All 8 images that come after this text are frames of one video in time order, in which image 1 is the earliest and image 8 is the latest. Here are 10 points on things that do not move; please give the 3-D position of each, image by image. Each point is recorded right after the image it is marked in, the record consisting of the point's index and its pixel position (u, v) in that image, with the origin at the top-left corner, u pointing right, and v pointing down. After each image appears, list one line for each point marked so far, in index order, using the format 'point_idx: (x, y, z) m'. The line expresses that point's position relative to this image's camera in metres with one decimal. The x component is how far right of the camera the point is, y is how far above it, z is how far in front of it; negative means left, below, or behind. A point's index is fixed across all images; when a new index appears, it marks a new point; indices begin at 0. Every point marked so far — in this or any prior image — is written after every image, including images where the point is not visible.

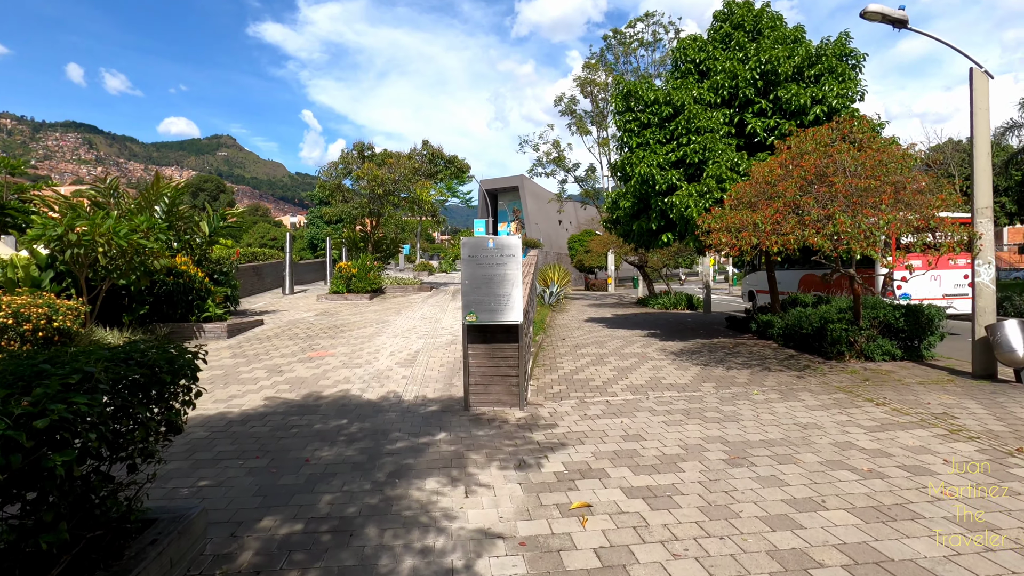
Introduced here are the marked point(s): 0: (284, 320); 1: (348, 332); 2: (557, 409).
0: (-6.1, -0.8, +14.2) m
1: (-3.8, -1.0, +12.3) m
2: (+0.6, -1.5, +6.7) m
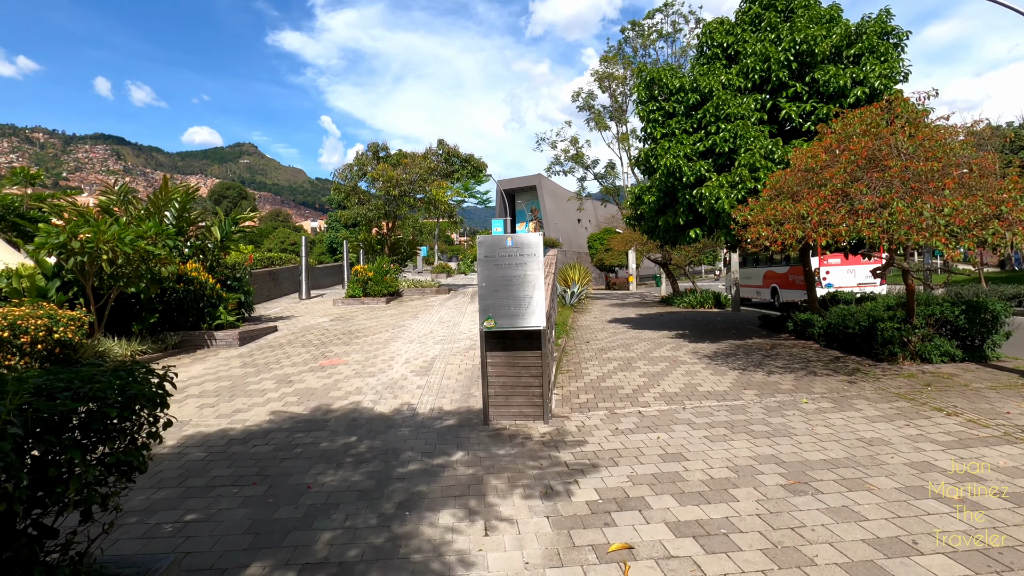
0: (-5.5, -1.0, +13.8) m
1: (-3.3, -1.1, +11.9) m
2: (+0.8, -1.6, +6.1) m
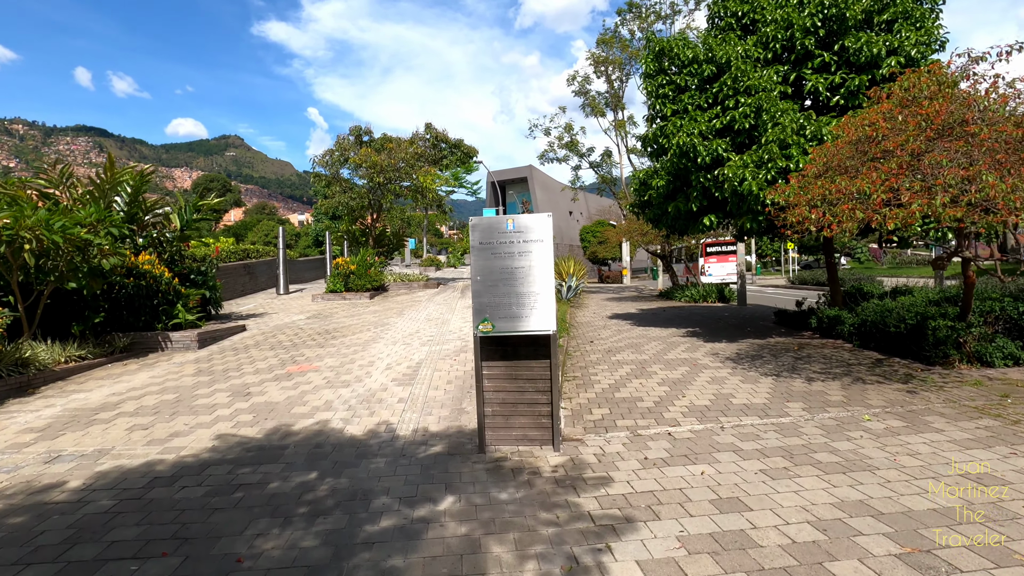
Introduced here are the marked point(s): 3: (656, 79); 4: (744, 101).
0: (-5.7, -0.9, +12.5) m
1: (-3.4, -1.0, +10.6) m
2: (+0.9, -1.5, +5.0) m
3: (+3.0, +4.4, +11.1) m
4: (+4.2, +3.4, +9.6) m
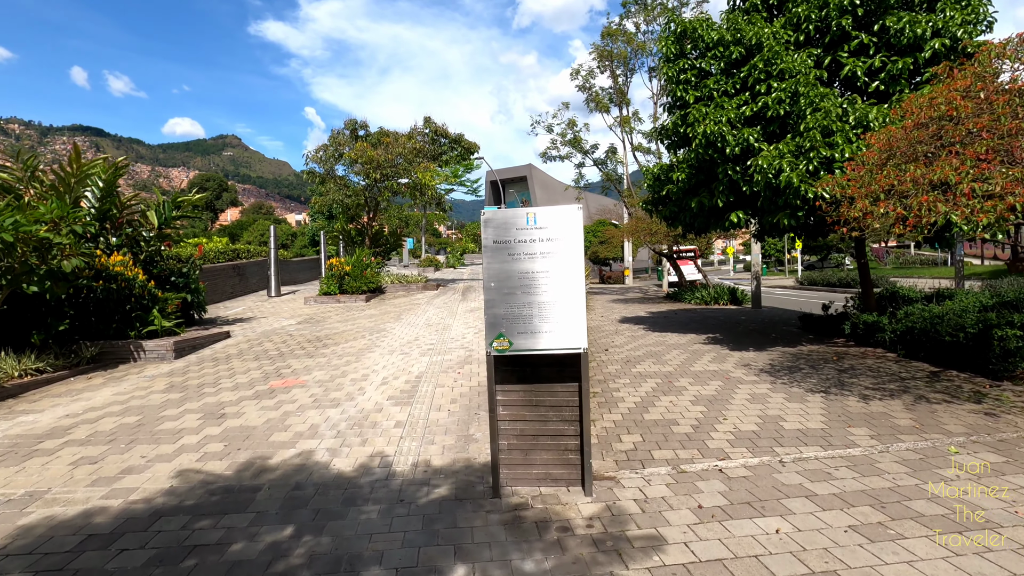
0: (-5.5, -0.9, +11.6) m
1: (-3.3, -1.1, +9.7) m
2: (+1.0, -1.6, +4.1) m
3: (+3.2, +4.3, +10.2) m
4: (+4.3, +3.3, +8.7) m
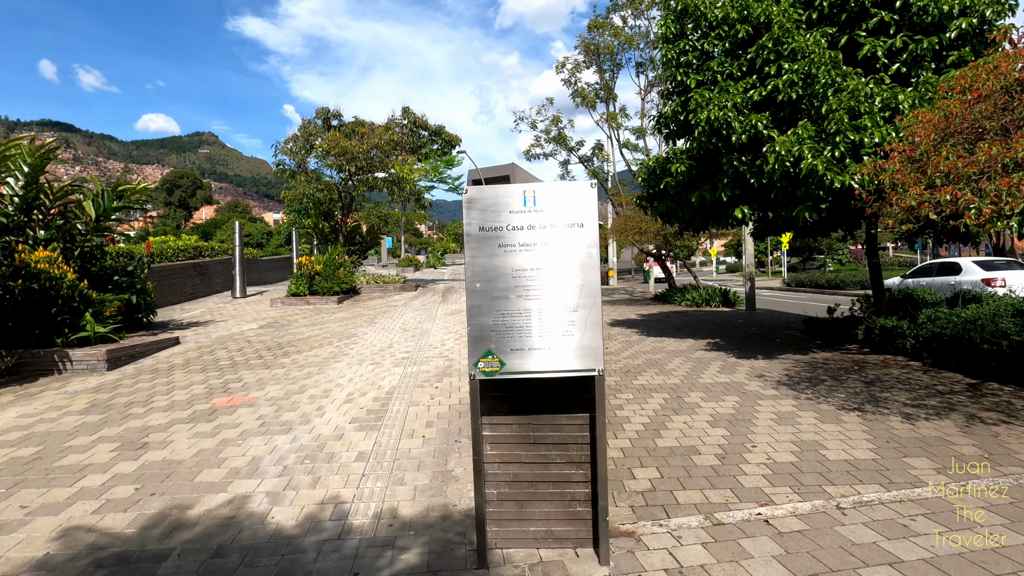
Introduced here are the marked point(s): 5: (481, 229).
0: (-5.8, -0.9, +10.4) m
1: (-3.5, -1.1, +8.6) m
2: (+1.0, -1.6, +3.1) m
3: (+2.9, +4.3, +9.4) m
4: (+4.1, +3.3, +7.9) m
5: (-0.2, +0.4, +3.2) m
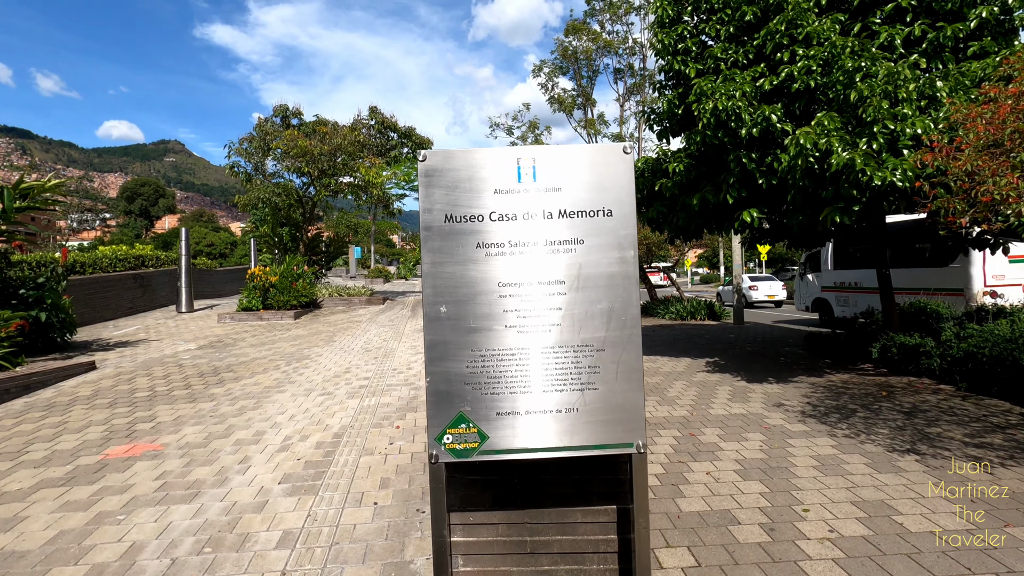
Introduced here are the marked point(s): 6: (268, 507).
0: (-6.2, -1.2, +9.0) m
1: (-3.8, -1.3, +7.3) m
2: (+0.9, -1.7, +2.0) m
3: (+2.5, +4.1, +8.4) m
4: (+3.8, +3.1, +7.0) m
5: (-0.2, +0.3, +2.0) m
6: (-1.7, -1.5, +3.8) m
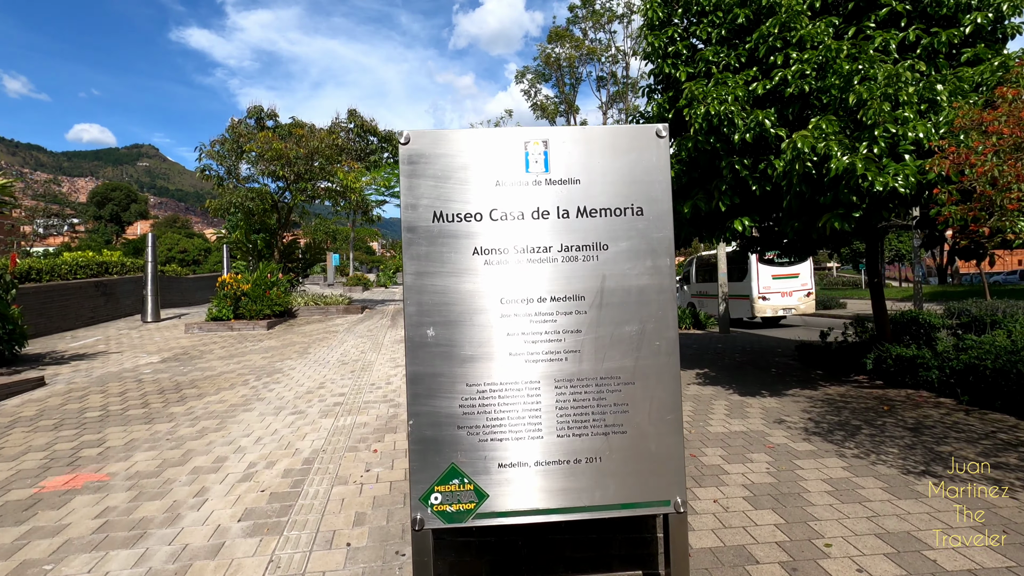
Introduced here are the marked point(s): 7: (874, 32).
0: (-6.5, -1.3, +8.3) m
1: (-4.0, -1.4, +6.7) m
2: (+0.9, -1.7, +1.6) m
3: (+2.3, +3.9, +8.2) m
4: (+3.7, +3.0, +6.8) m
5: (-0.2, +0.2, +1.6) m
6: (-1.8, -1.6, +3.3) m
7: (+4.9, +3.5, +7.3) m
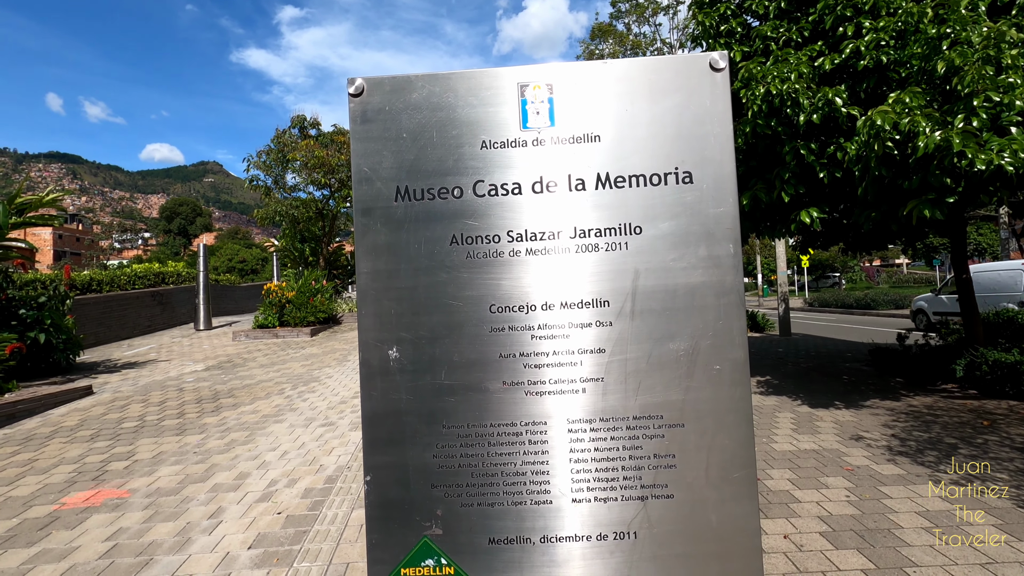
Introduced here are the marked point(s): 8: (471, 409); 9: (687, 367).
0: (-5.8, -1.5, +8.4) m
1: (-3.5, -1.5, +6.6) m
2: (+0.9, -1.7, +1.1) m
3: (+2.8, +3.9, +7.5) m
4: (+4.1, +3.0, +6.0) m
5: (-0.2, +0.2, +1.2) m
6: (-1.6, -1.6, +3.0) m
7: (+5.4, +3.5, +6.4) m
8: (-0.1, -0.2, +1.2) m
9: (+0.4, -0.2, +1.2) m
